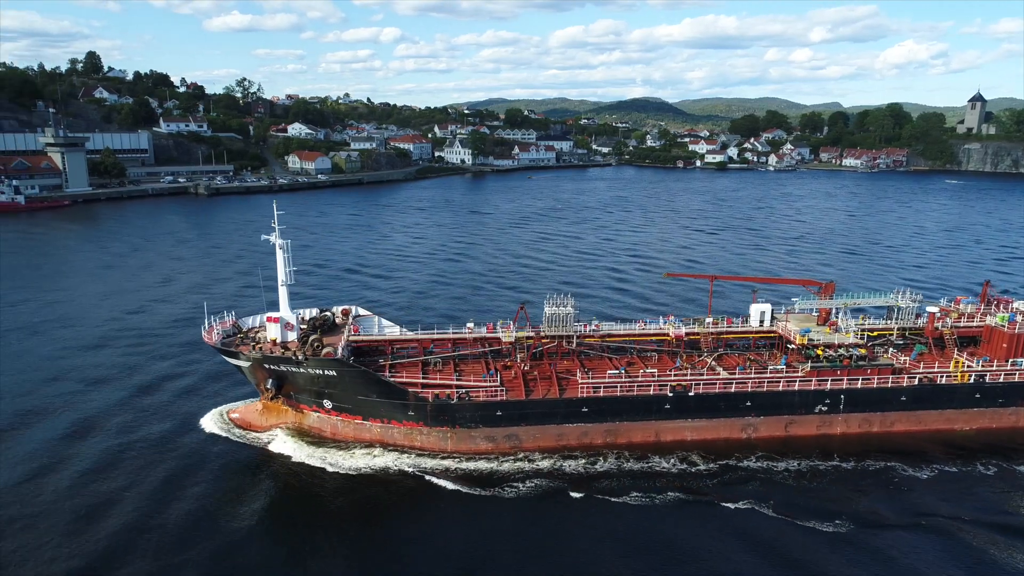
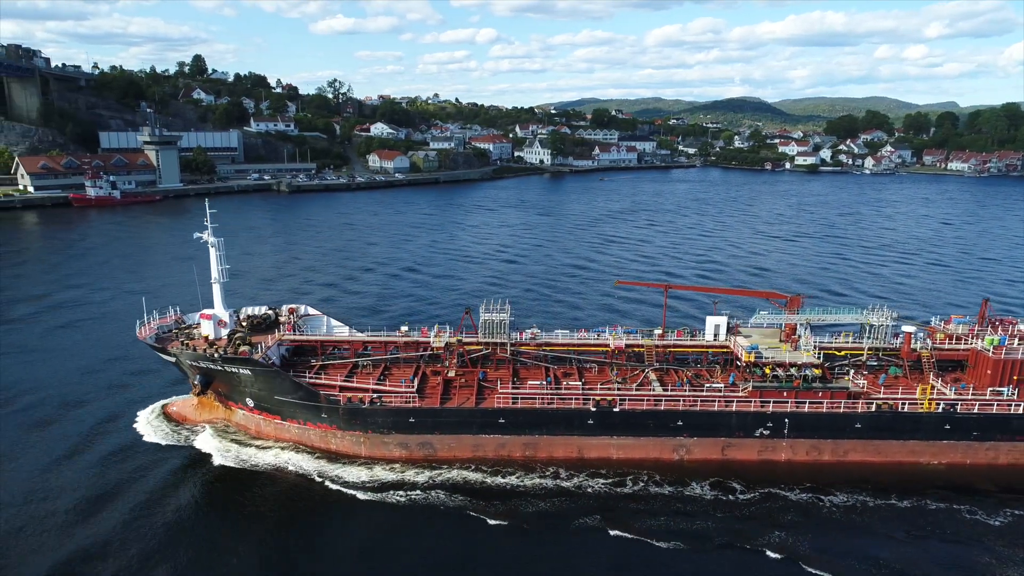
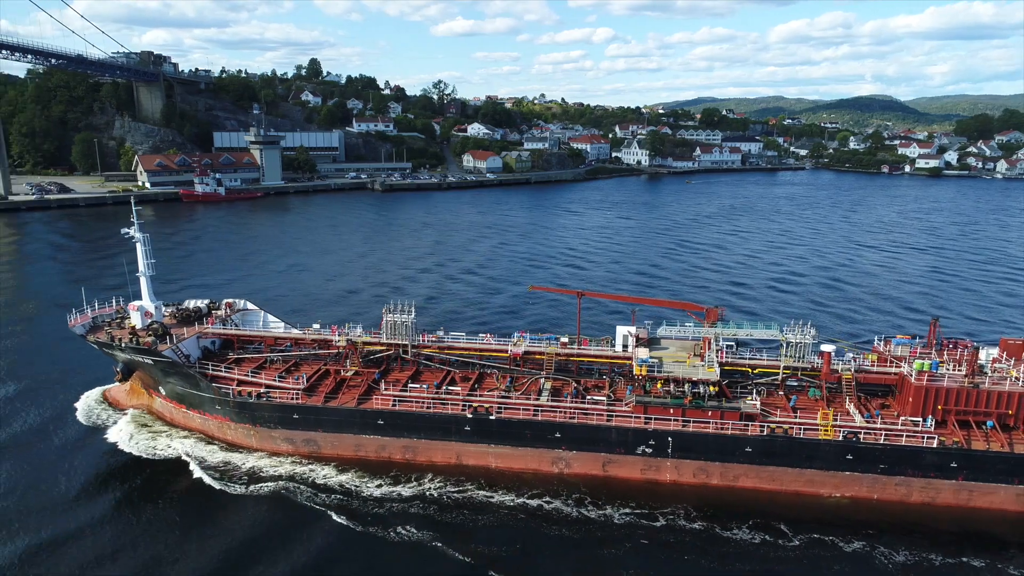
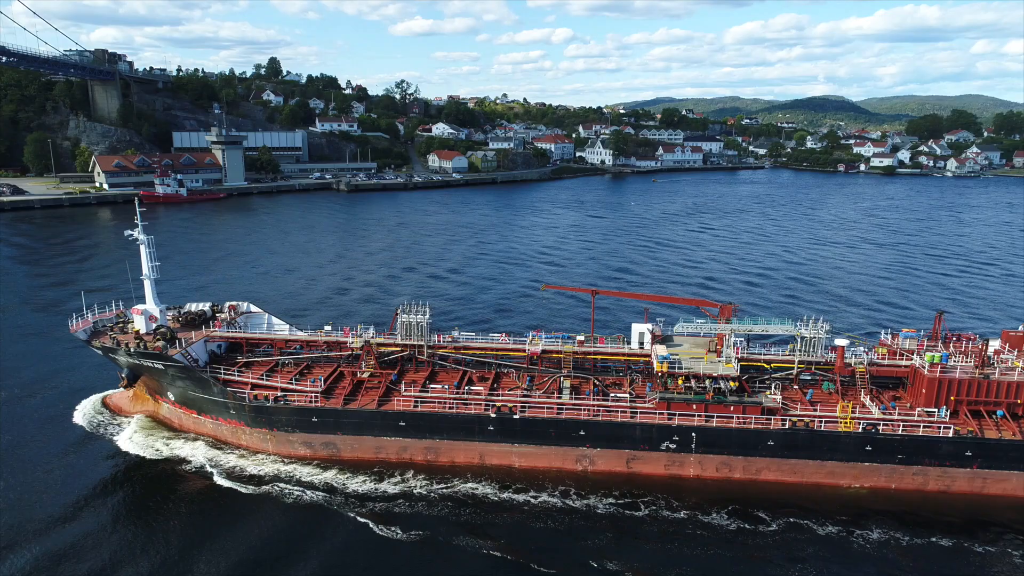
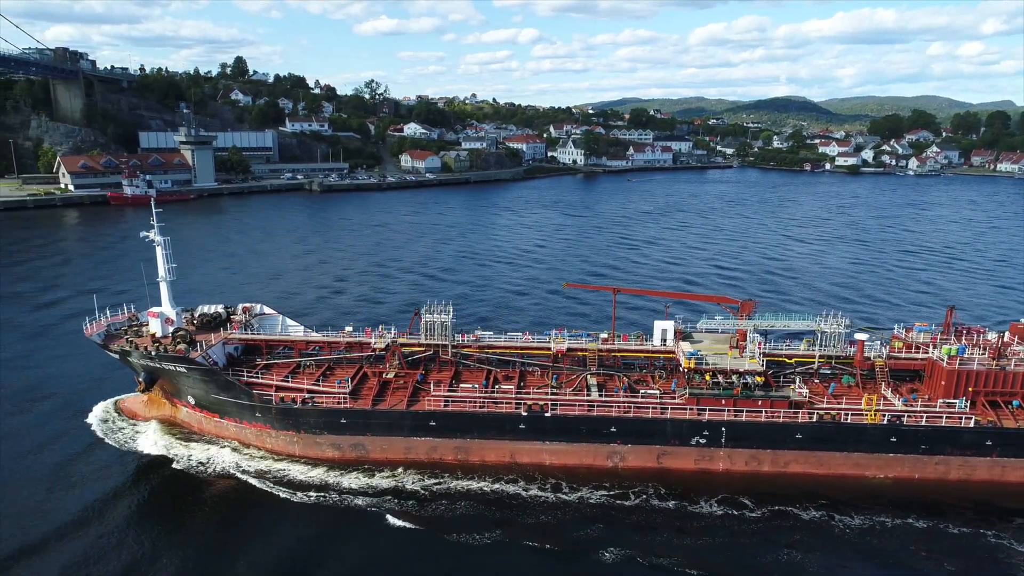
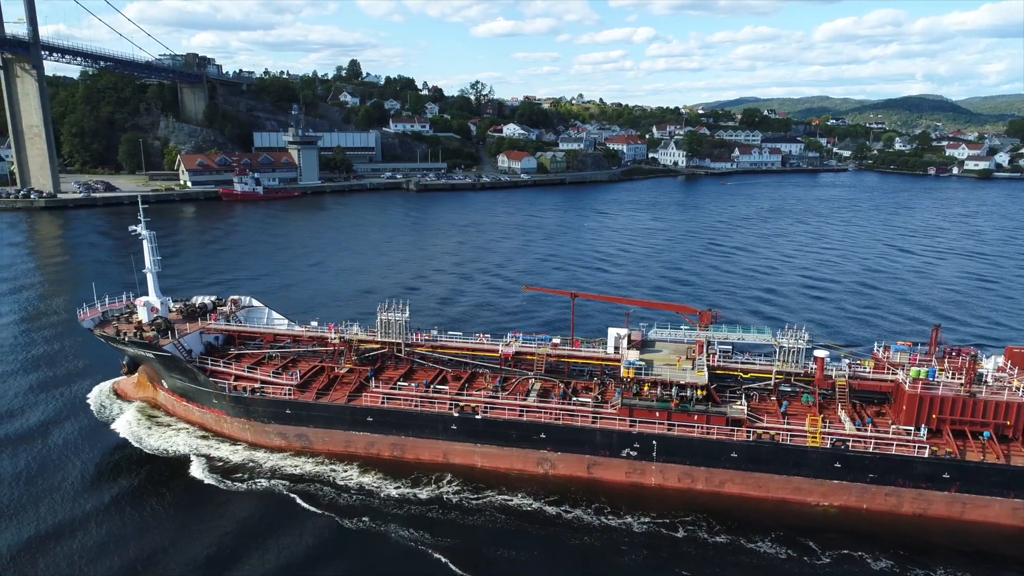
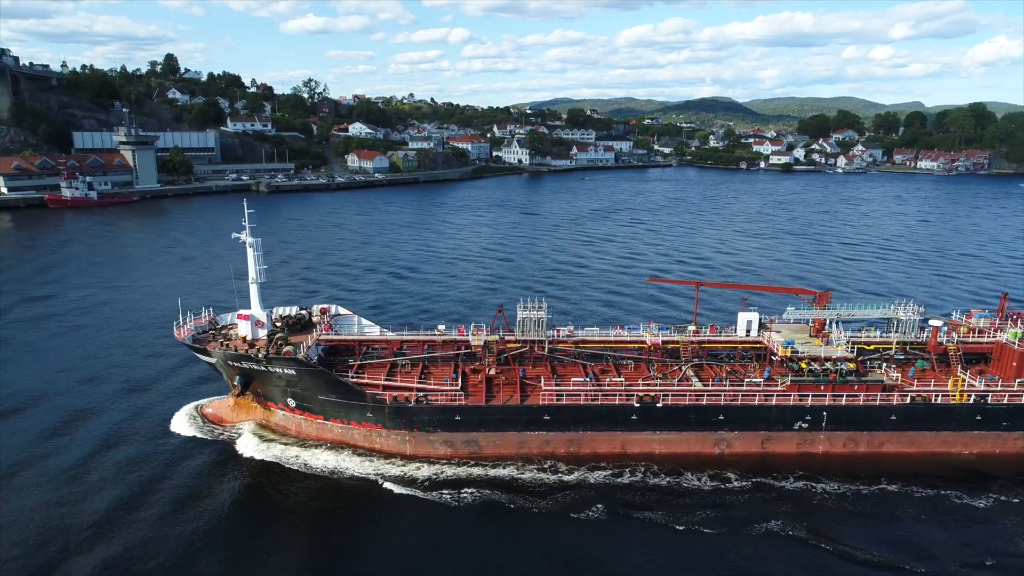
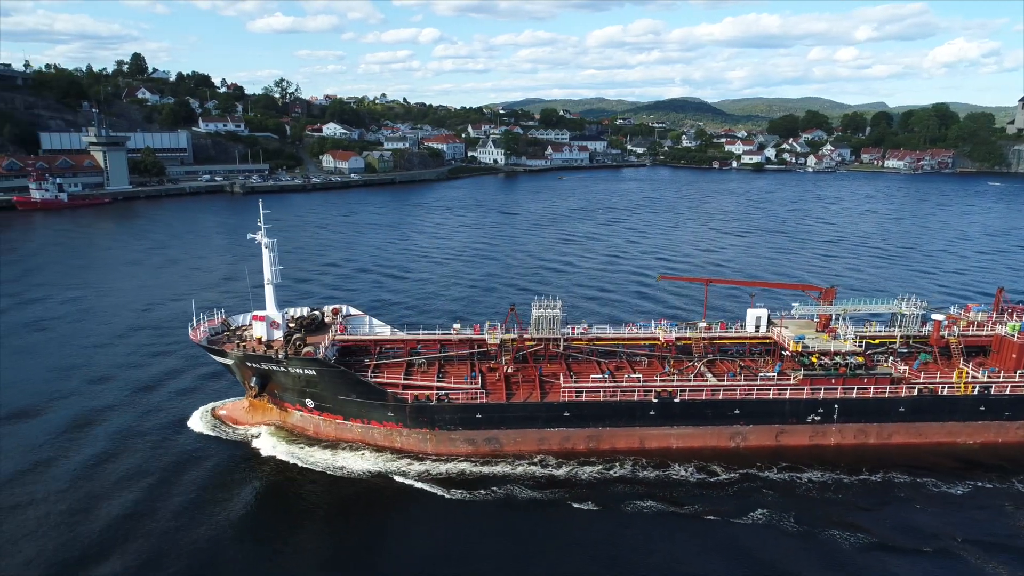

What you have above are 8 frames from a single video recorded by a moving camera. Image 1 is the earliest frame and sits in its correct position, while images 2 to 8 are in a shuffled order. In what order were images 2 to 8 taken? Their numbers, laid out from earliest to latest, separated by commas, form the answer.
8, 7, 2, 5, 4, 3, 6
